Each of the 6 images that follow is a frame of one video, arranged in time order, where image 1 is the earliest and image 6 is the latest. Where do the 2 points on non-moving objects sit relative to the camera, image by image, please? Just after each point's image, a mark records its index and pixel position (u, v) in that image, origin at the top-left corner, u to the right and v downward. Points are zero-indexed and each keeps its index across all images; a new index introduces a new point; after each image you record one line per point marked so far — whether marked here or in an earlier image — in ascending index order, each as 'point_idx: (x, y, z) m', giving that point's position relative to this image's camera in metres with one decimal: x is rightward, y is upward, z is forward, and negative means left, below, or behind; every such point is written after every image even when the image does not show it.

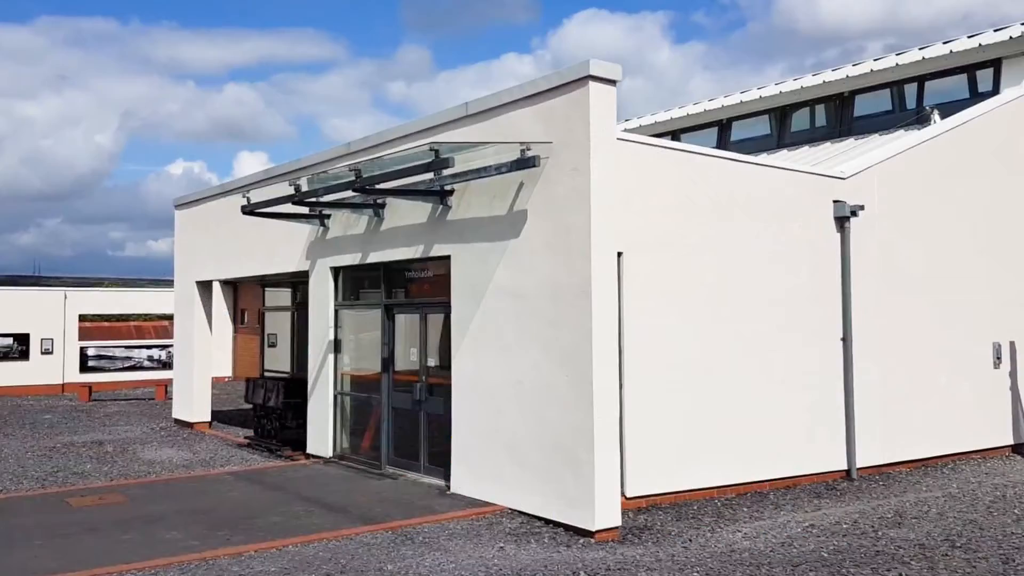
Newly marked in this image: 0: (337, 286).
0: (-2.4, 0.0, +12.5) m
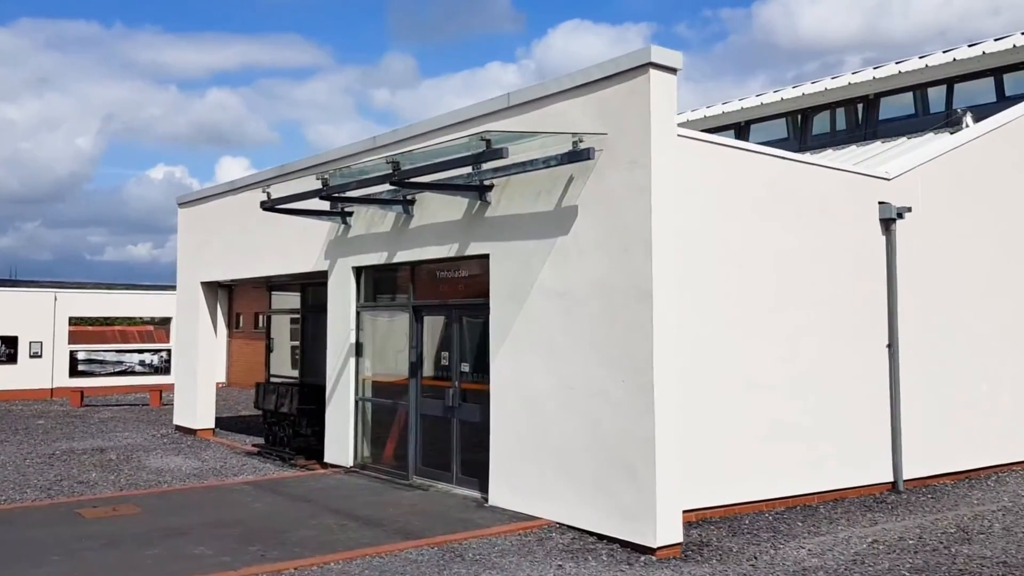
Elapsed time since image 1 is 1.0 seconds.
0: (-2.0, 0.0, +11.9) m
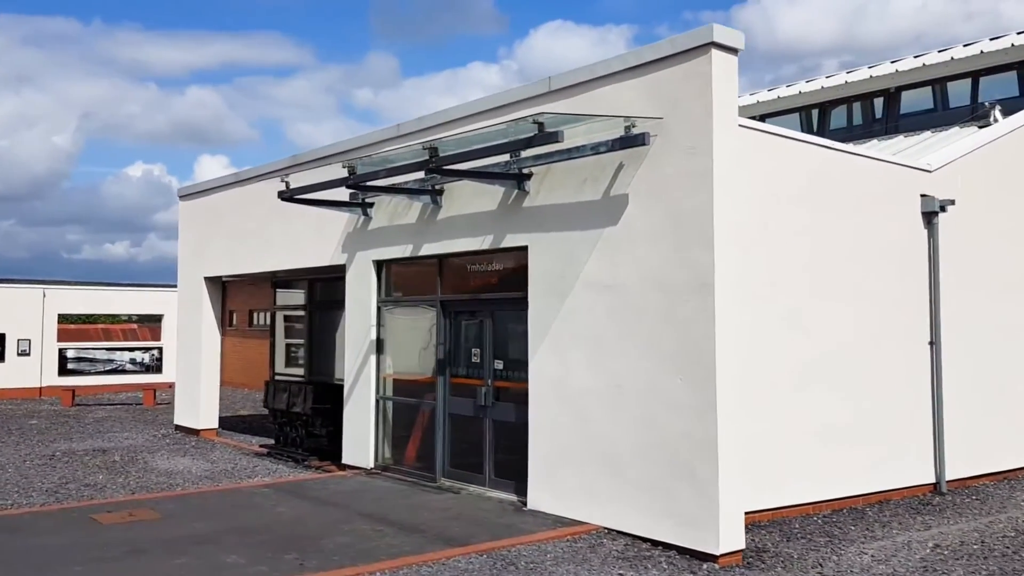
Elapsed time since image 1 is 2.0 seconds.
0: (-1.7, +0.1, +11.5) m
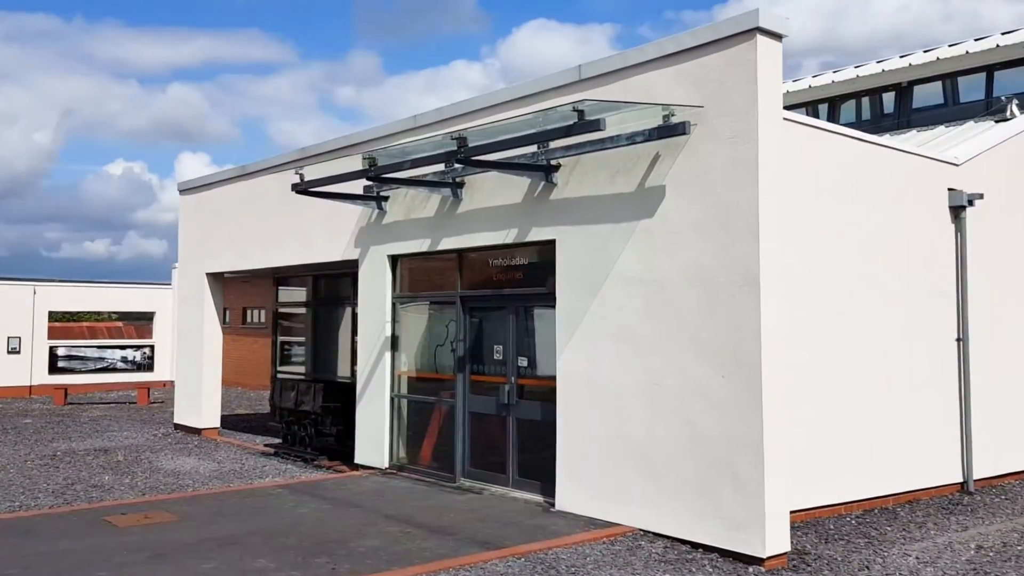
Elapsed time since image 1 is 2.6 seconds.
0: (-1.5, +0.2, +11.2) m
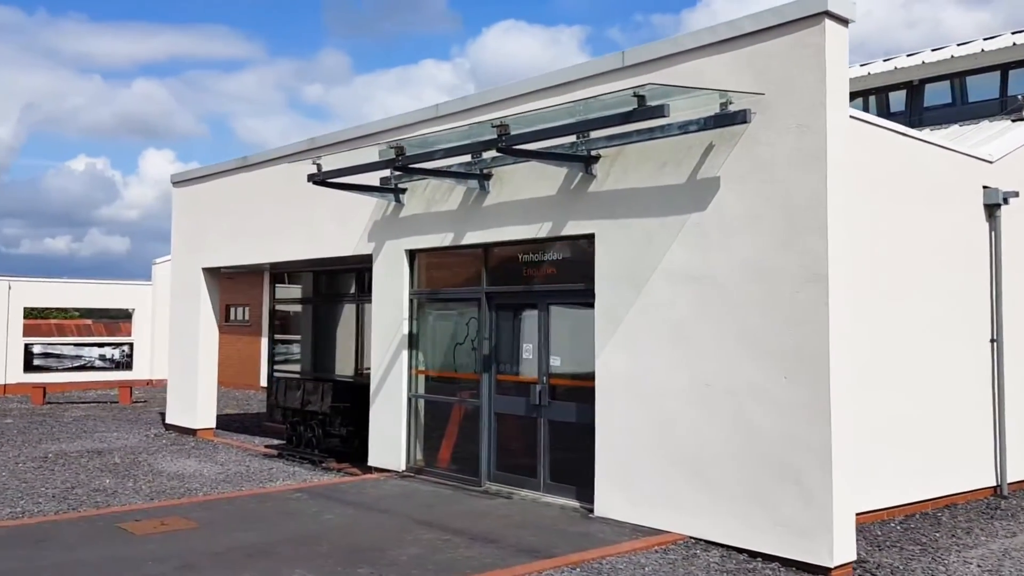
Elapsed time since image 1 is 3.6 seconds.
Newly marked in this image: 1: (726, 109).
0: (-1.2, +0.2, +10.8) m
1: (+1.7, +1.4, +7.2) m
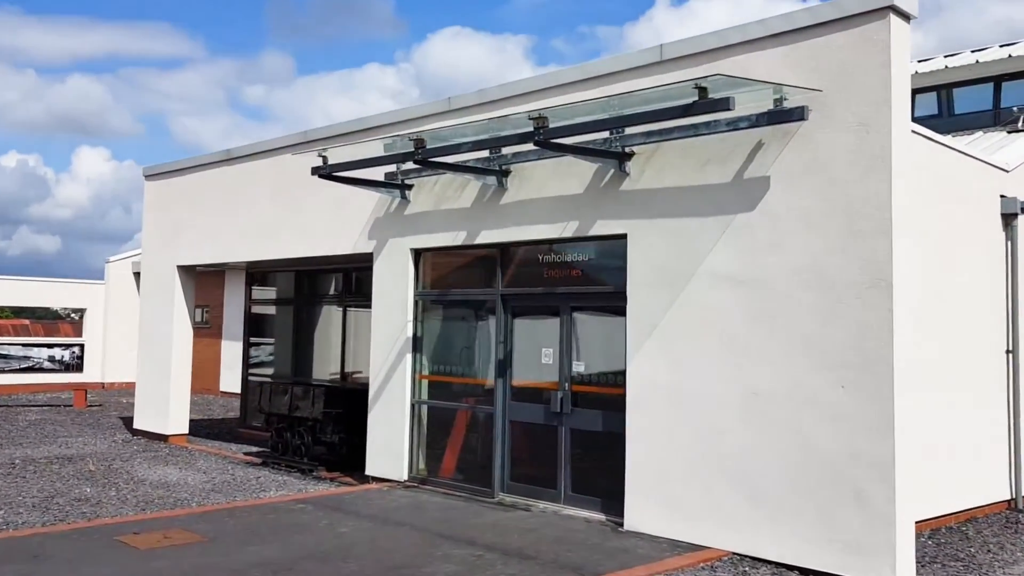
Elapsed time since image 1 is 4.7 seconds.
0: (-1.1, +0.2, +10.3) m
1: (+2.0, +1.4, +6.9) m
